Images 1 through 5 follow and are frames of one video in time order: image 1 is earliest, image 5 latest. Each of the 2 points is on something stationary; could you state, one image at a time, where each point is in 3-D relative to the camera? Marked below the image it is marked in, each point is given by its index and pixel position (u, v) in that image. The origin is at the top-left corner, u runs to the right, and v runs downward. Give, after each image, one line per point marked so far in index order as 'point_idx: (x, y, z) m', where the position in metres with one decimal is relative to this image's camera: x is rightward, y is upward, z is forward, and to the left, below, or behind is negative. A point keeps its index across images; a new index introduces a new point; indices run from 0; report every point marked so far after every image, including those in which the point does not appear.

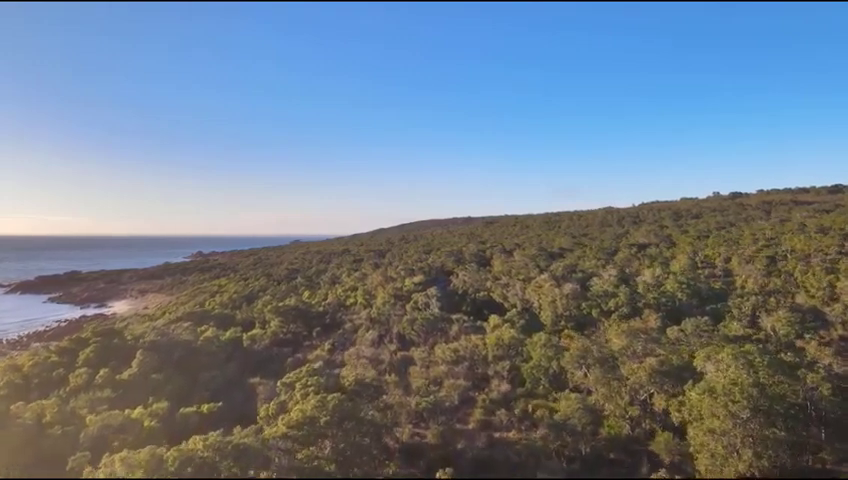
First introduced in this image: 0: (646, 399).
0: (+7.4, -5.2, +14.9) m
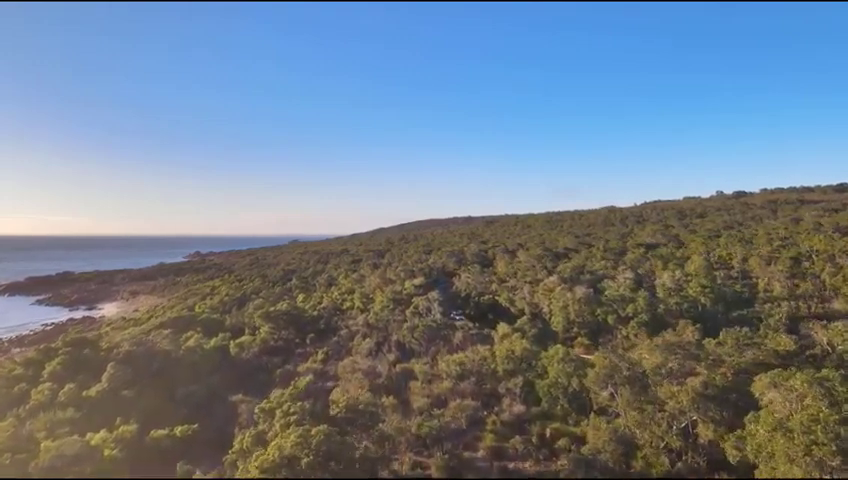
0: (+7.5, -5.3, +12.7) m
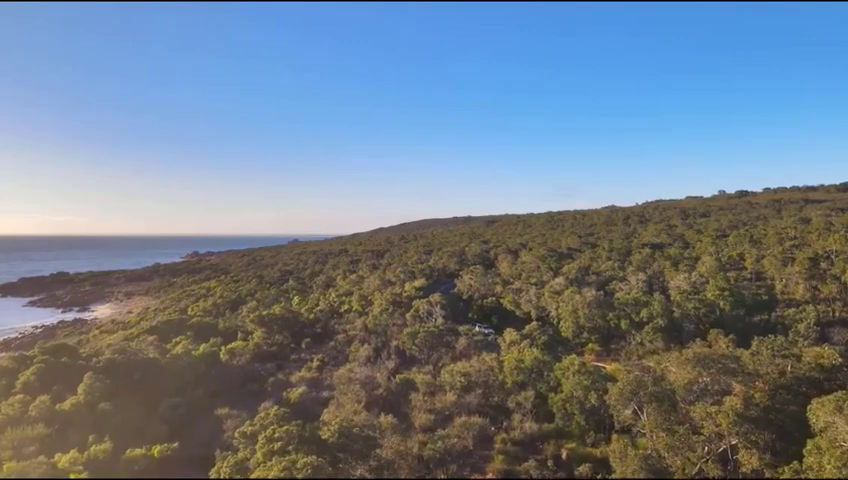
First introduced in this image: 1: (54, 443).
0: (+7.6, -5.3, +11.2) m
1: (-12.9, -7.1, +15.8) m
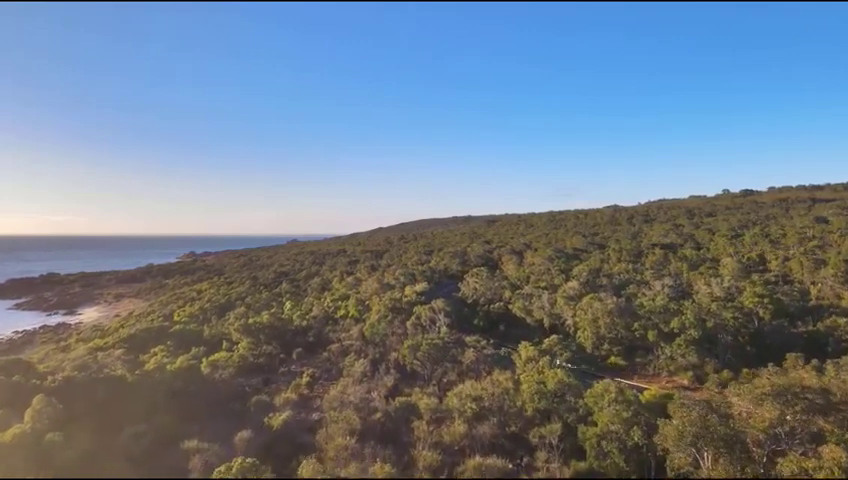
0: (+7.7, -5.3, +8.6) m
1: (-12.8, -7.1, +13.2) m
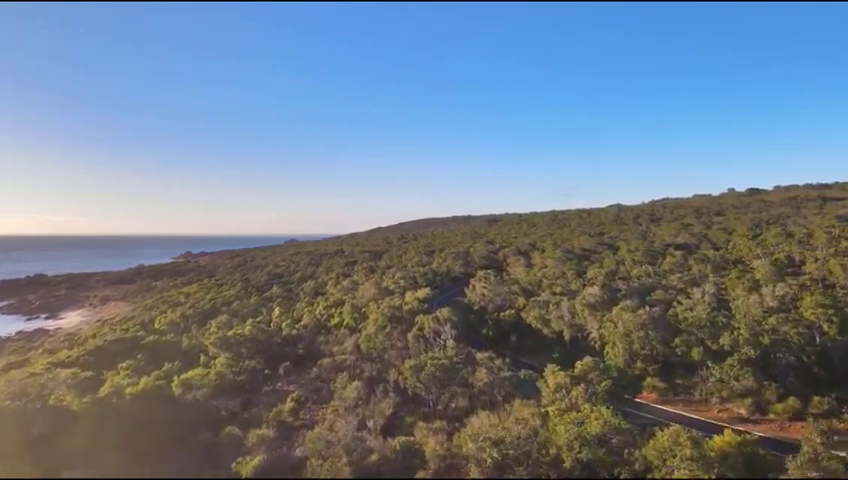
0: (+7.9, -5.4, +5.4) m
1: (-12.6, -7.1, +9.9) m
